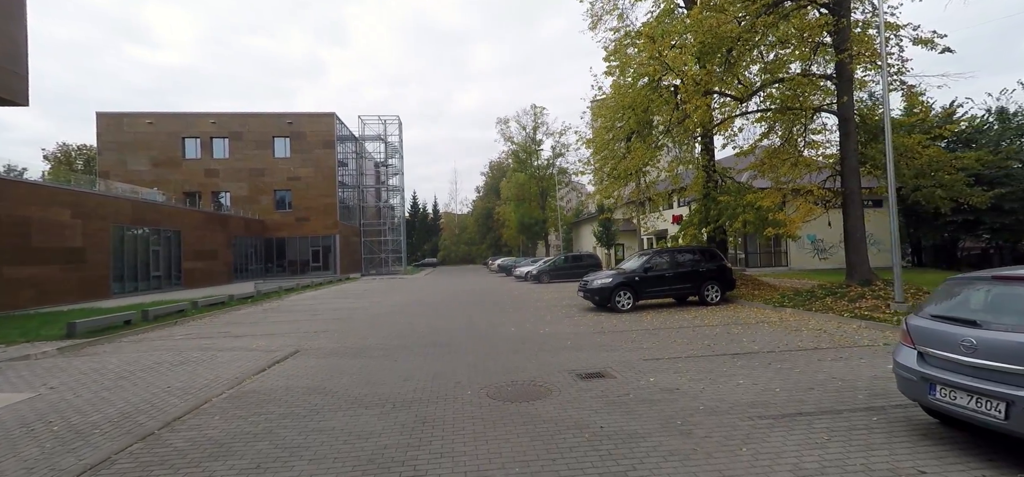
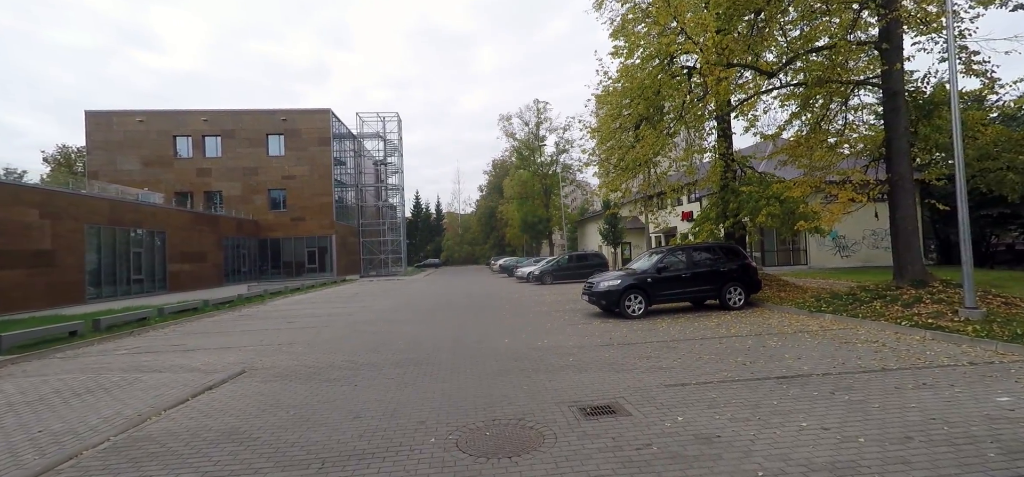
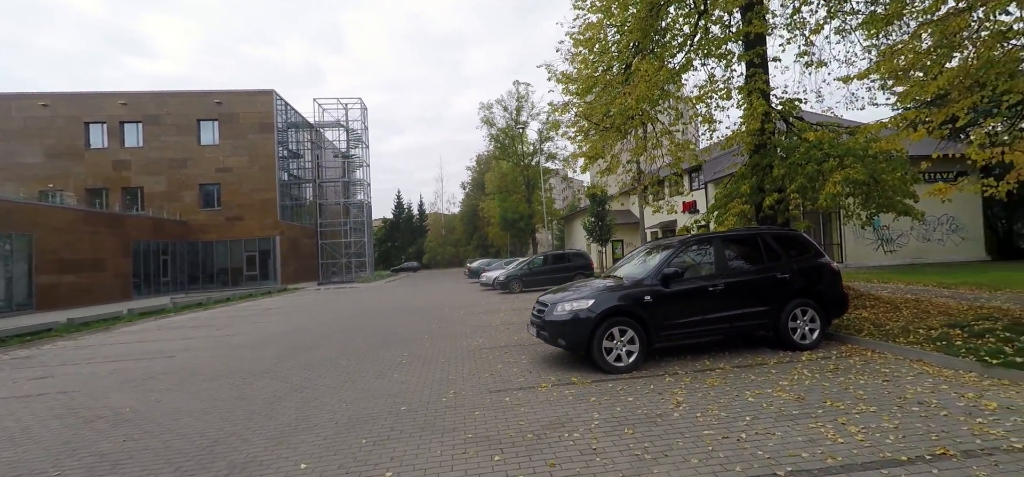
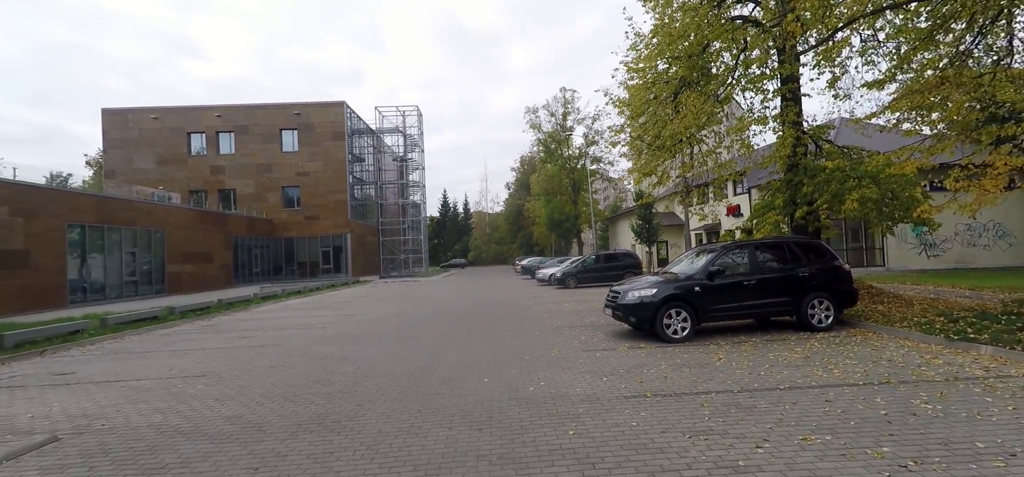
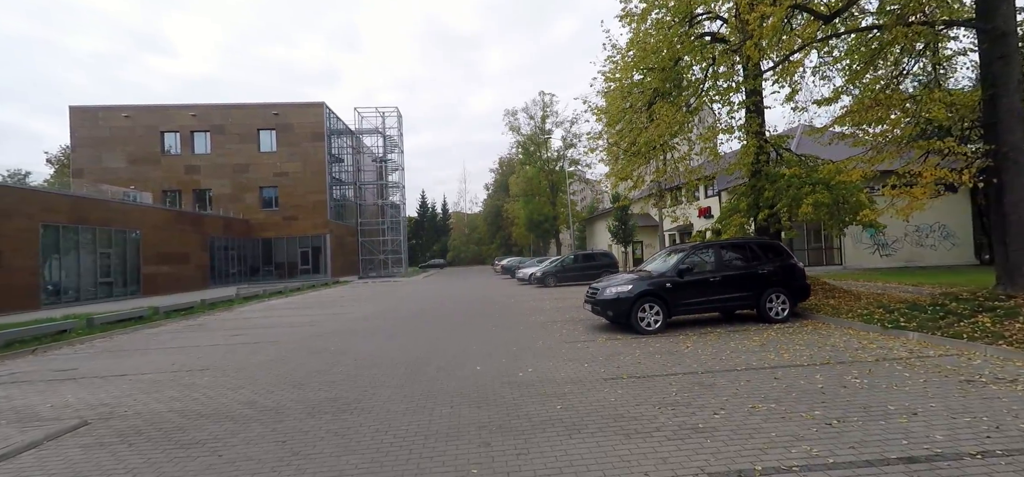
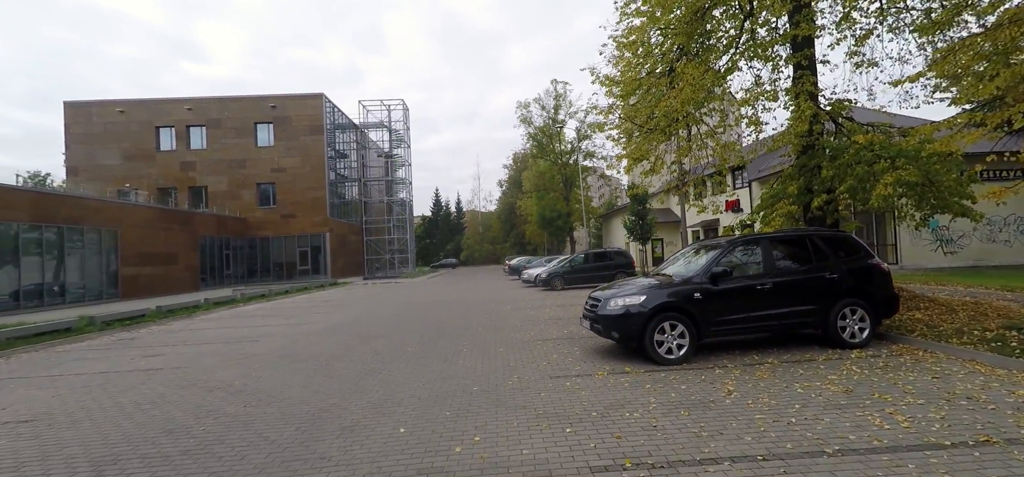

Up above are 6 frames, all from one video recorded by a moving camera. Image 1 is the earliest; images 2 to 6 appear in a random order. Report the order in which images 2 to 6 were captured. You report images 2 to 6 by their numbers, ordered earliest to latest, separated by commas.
2, 5, 4, 6, 3
